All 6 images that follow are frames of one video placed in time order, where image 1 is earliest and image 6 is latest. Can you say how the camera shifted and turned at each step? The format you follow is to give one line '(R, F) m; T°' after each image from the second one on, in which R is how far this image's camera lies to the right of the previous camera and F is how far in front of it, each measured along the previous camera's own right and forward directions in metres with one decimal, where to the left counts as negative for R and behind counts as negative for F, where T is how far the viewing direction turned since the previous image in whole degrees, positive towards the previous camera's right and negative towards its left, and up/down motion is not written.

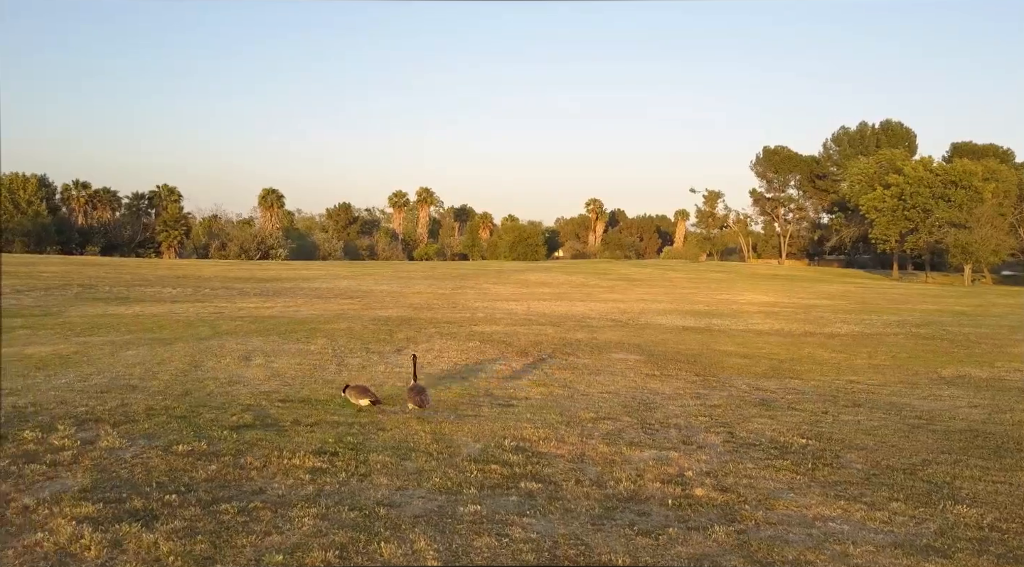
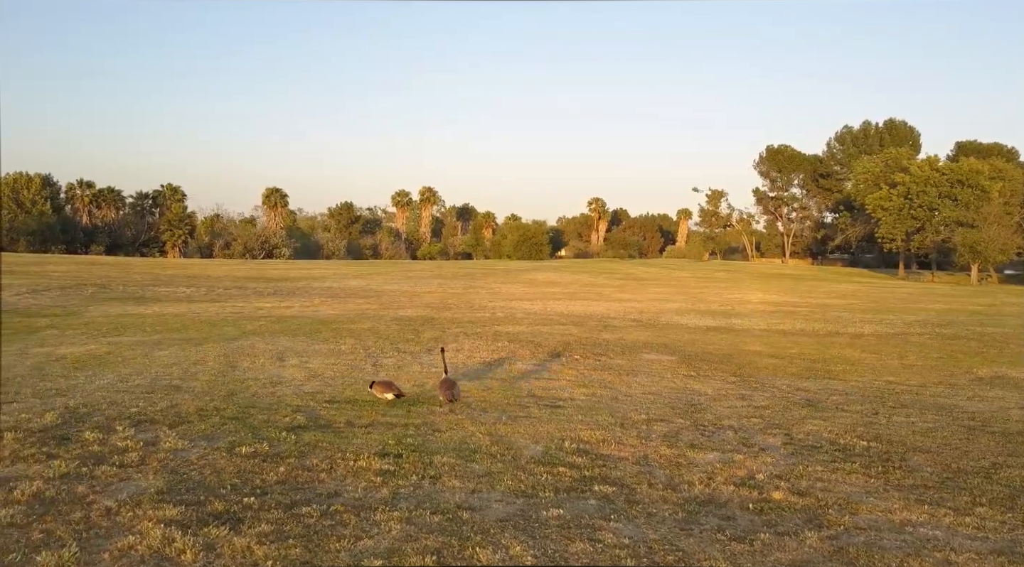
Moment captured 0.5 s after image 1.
(-0.7, +0.1) m; 0°
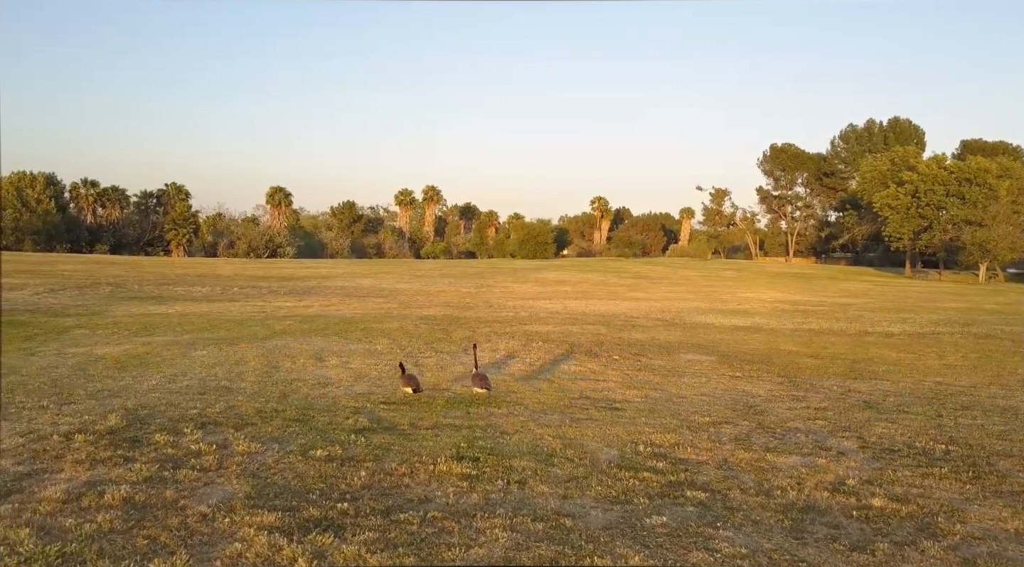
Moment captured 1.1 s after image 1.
(-0.9, +0.2) m; 0°
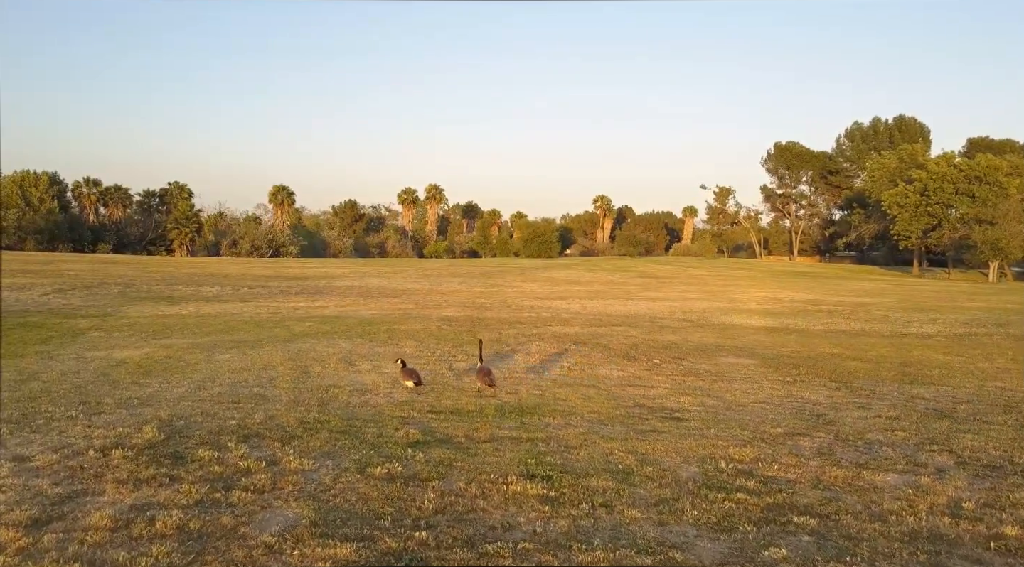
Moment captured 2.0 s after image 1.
(-0.8, +0.7) m; 0°
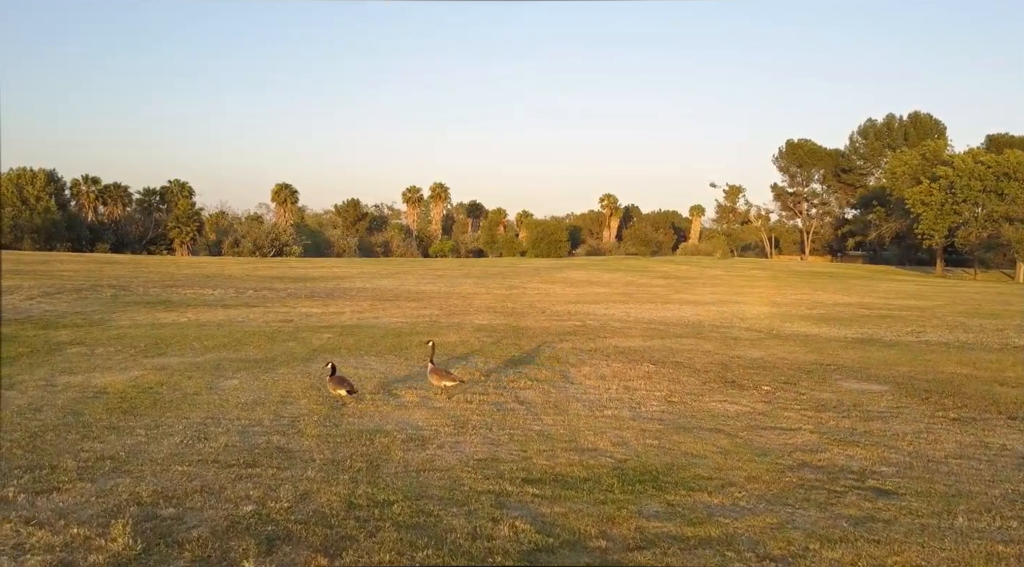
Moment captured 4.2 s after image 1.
(-1.3, +3.3) m; 0°
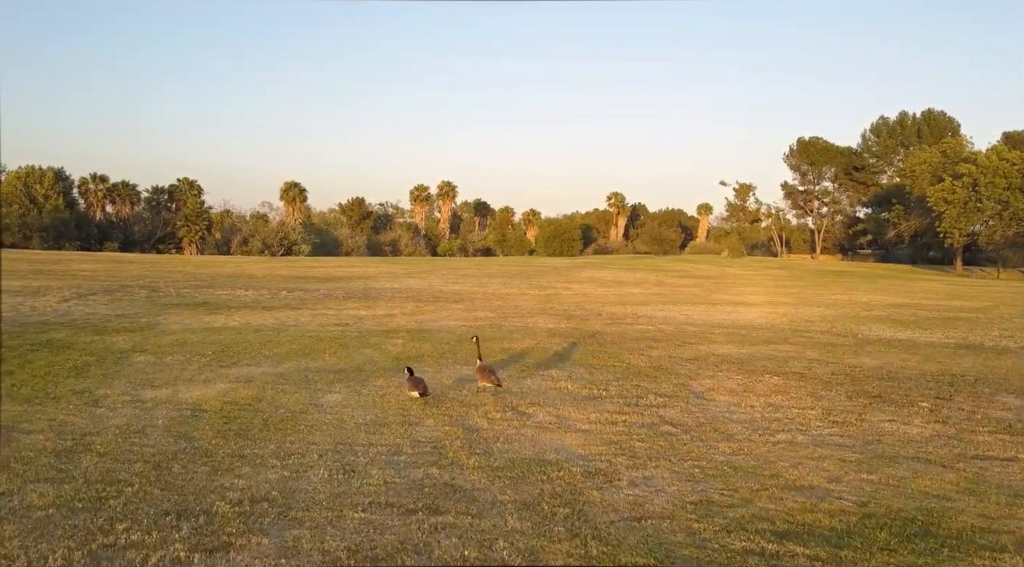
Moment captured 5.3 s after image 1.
(-2.1, +1.4) m; 0°
